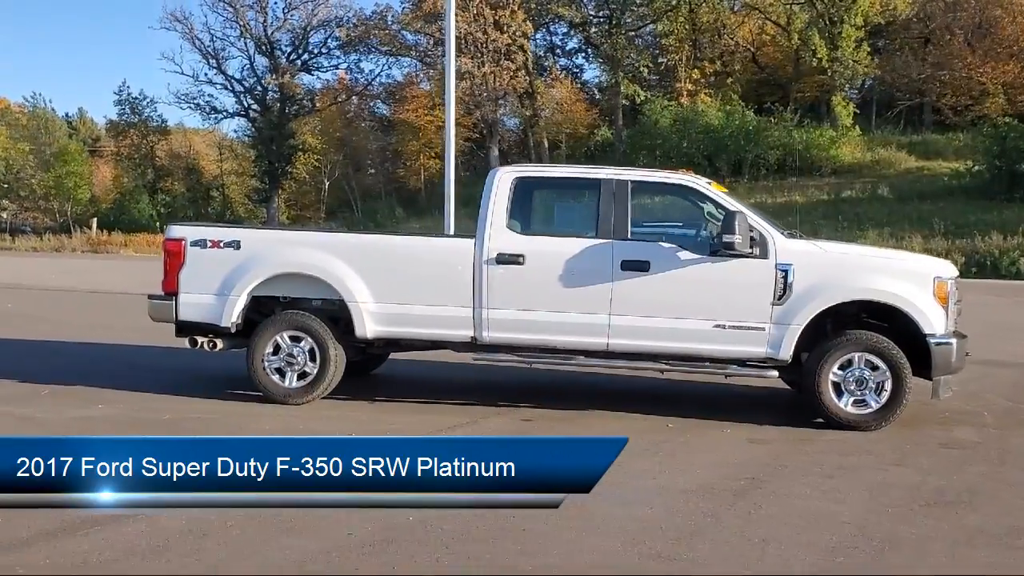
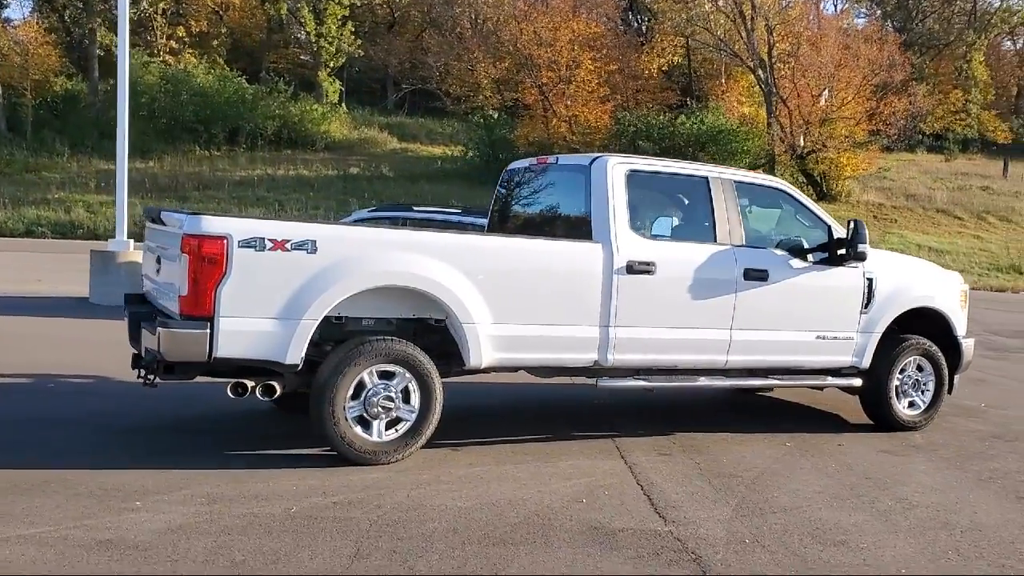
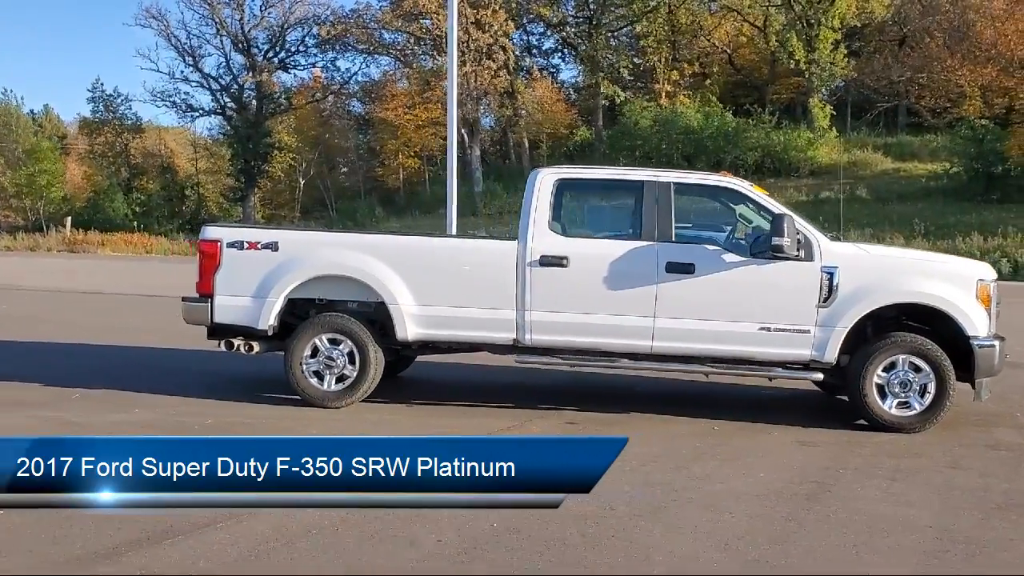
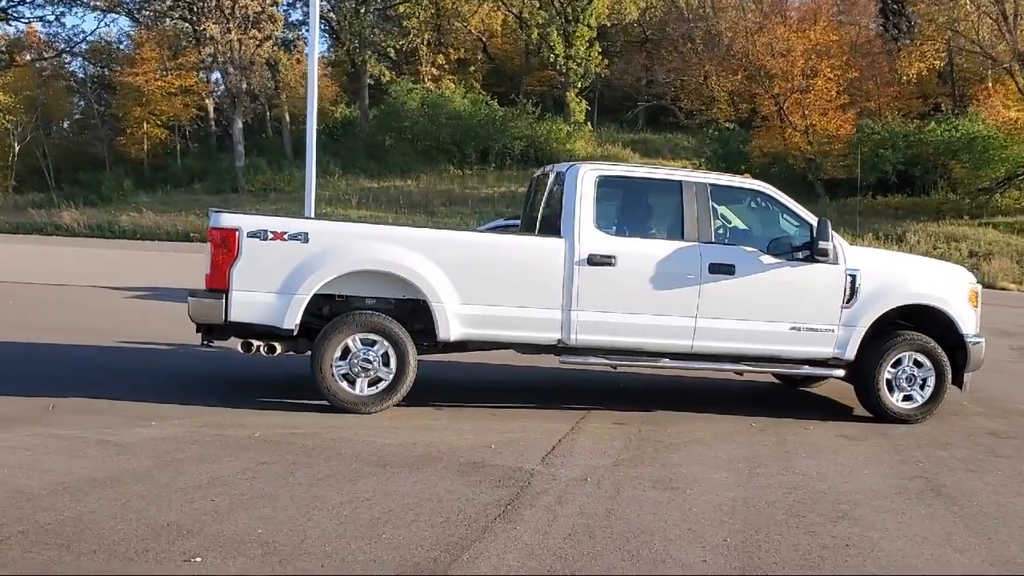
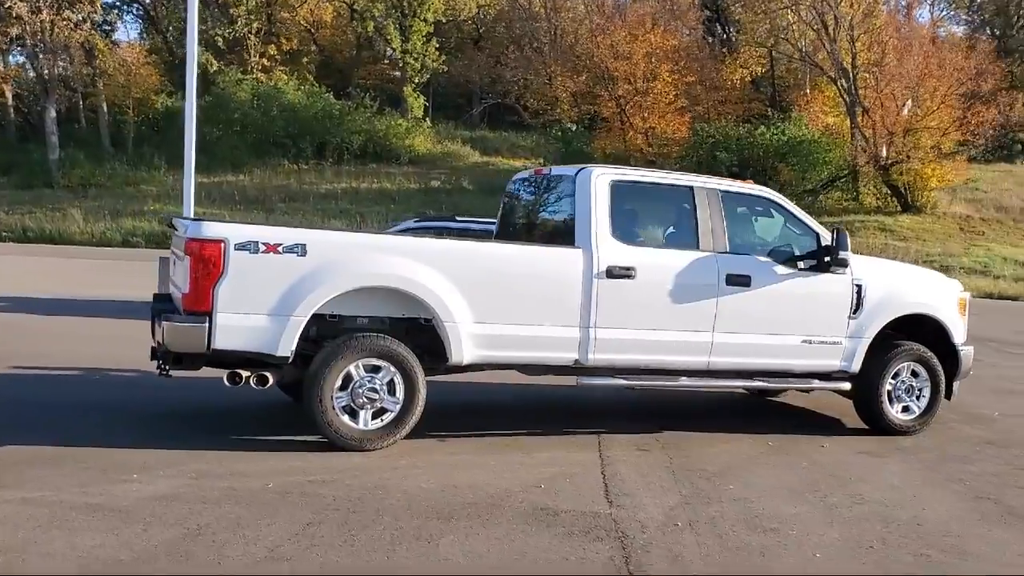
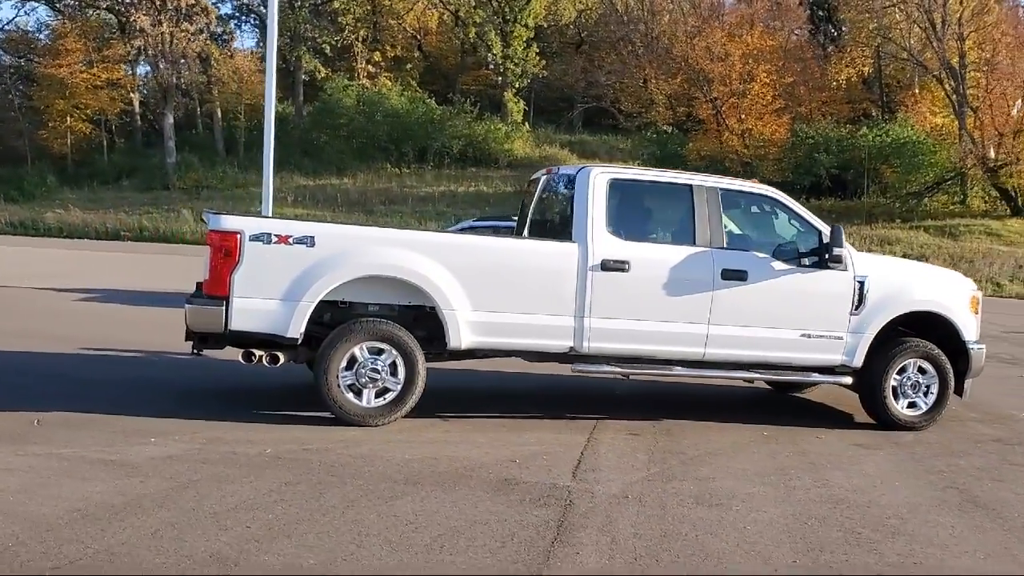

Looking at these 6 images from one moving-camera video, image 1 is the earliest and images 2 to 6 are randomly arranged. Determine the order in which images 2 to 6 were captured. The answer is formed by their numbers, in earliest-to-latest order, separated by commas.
3, 4, 6, 5, 2
